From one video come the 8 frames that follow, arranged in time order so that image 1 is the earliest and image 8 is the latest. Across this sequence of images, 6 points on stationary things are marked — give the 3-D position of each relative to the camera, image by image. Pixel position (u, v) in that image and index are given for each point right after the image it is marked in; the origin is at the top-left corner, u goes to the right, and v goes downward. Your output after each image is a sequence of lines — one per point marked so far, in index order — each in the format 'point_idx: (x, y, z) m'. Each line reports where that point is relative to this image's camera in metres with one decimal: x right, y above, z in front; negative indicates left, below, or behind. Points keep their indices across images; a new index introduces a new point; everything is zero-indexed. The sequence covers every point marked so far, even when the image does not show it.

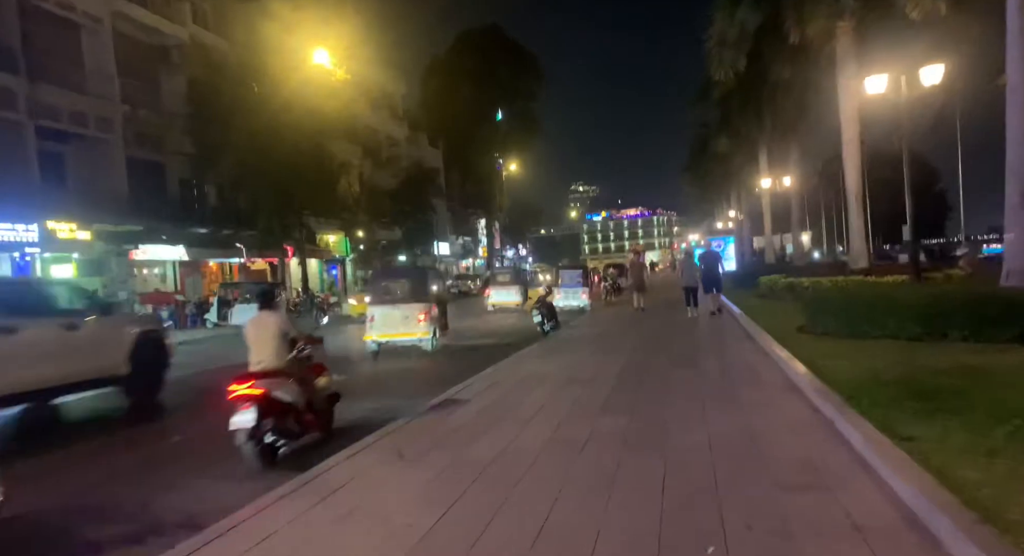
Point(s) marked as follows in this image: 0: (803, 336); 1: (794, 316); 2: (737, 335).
0: (+6.6, -1.3, +13.1) m
1: (+8.3, -1.1, +16.8) m
2: (+6.4, -1.6, +16.3) m
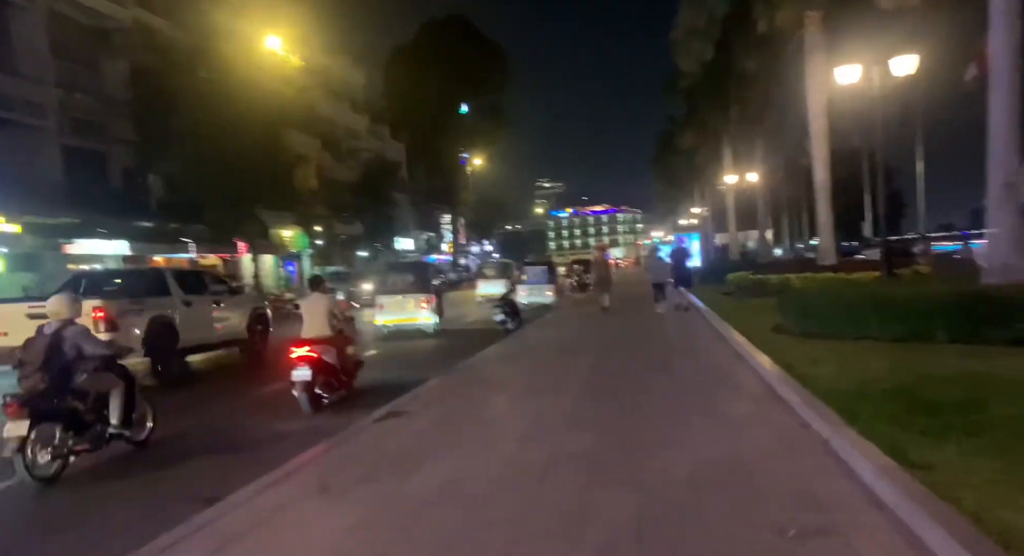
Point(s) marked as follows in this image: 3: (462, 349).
0: (+5.7, -1.2, +12.3) m
1: (+7.1, -1.0, +16.1) m
2: (+5.3, -1.5, +15.5) m
3: (-1.6, -2.2, +18.6) m
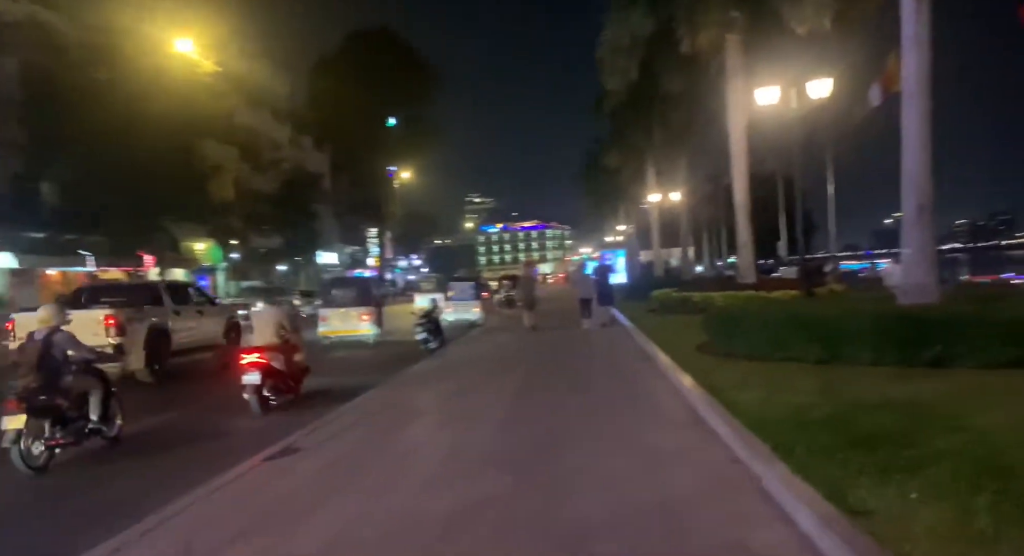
0: (+4.0, -1.6, +12.0) m
1: (+5.0, -1.5, +16.0) m
2: (+3.2, -2.0, +15.1) m
3: (-4.0, -2.7, +17.4) m
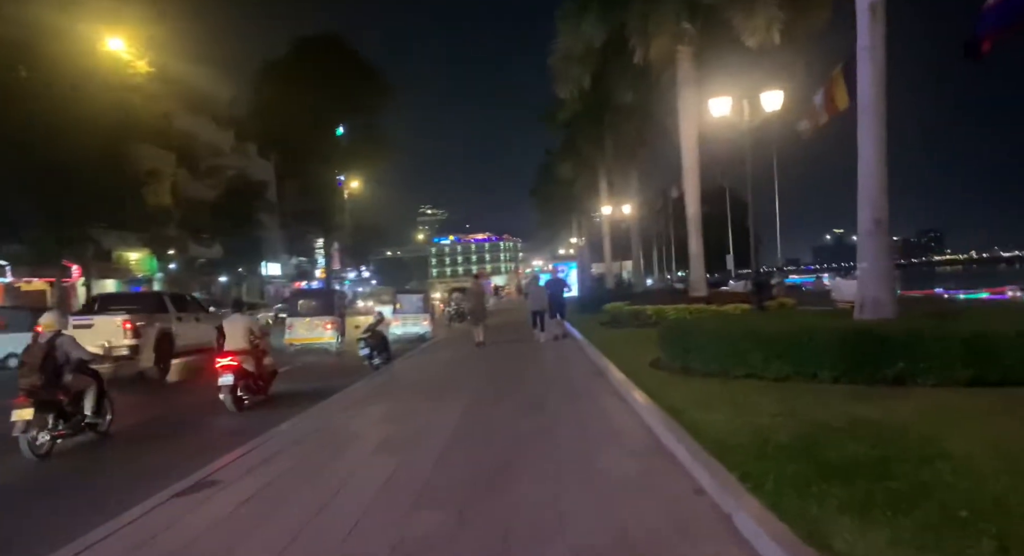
0: (+3.0, -1.9, +11.6) m
1: (+3.6, -1.9, +15.6) m
2: (+2.0, -2.3, +14.5) m
3: (-5.4, -3.0, +16.2) m
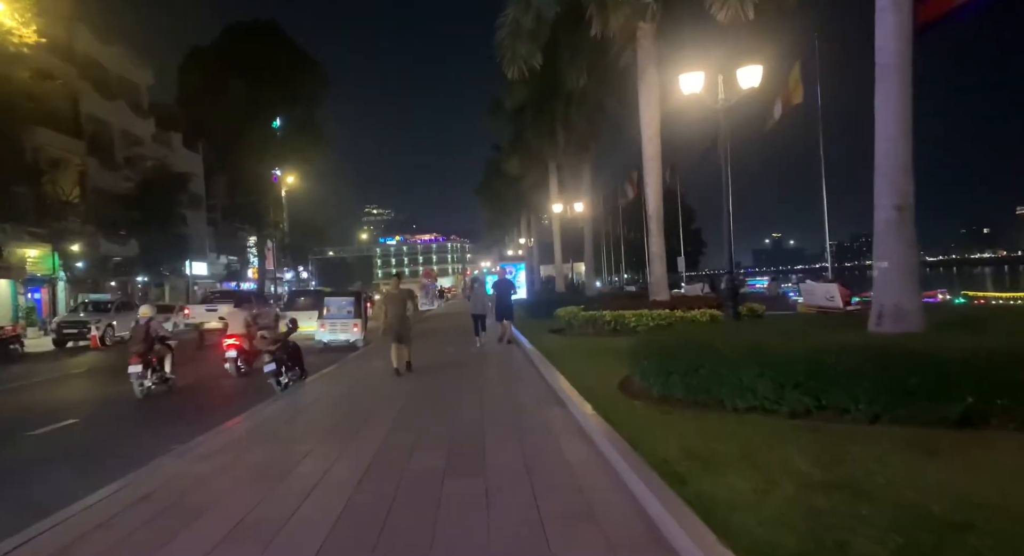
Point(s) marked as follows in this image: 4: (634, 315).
0: (+1.9, -1.9, +9.2) m
1: (+2.2, -1.9, +13.2) m
2: (+0.6, -2.3, +12.0) m
3: (-6.9, -3.0, +13.0) m
4: (+3.9, -1.1, +18.3) m
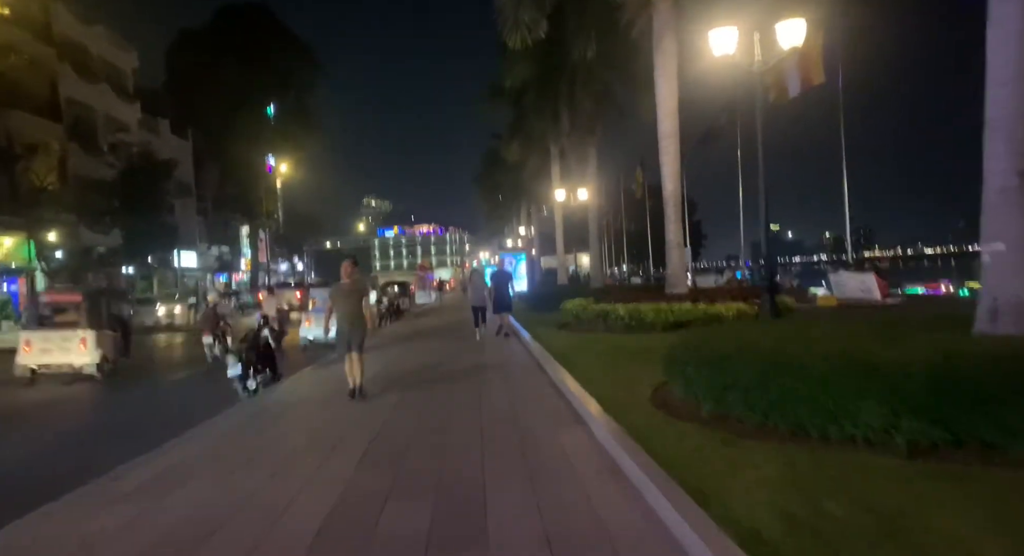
0: (+2.0, -1.7, +7.3) m
1: (+2.3, -1.7, +11.3) m
2: (+0.7, -2.1, +10.2) m
3: (-6.8, -2.8, +11.2) m
4: (+3.9, -0.9, +16.4) m
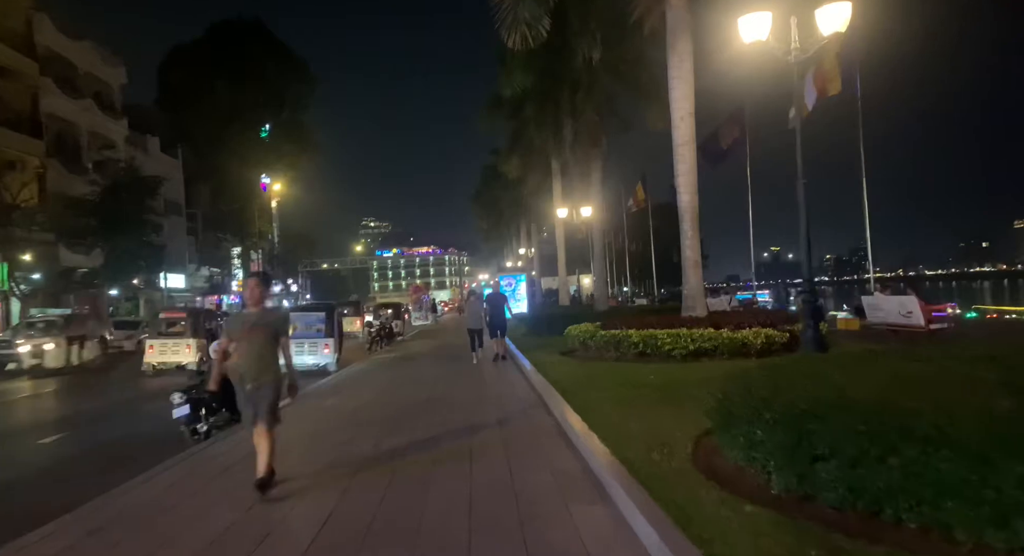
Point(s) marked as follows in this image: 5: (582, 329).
0: (+2.0, -2.0, +5.4) m
1: (+2.2, -2.1, +9.4) m
2: (+0.7, -2.4, +8.2) m
3: (-6.8, -3.2, +9.2) m
4: (+3.9, -1.4, +14.5) m
5: (+2.1, -1.6, +17.6) m
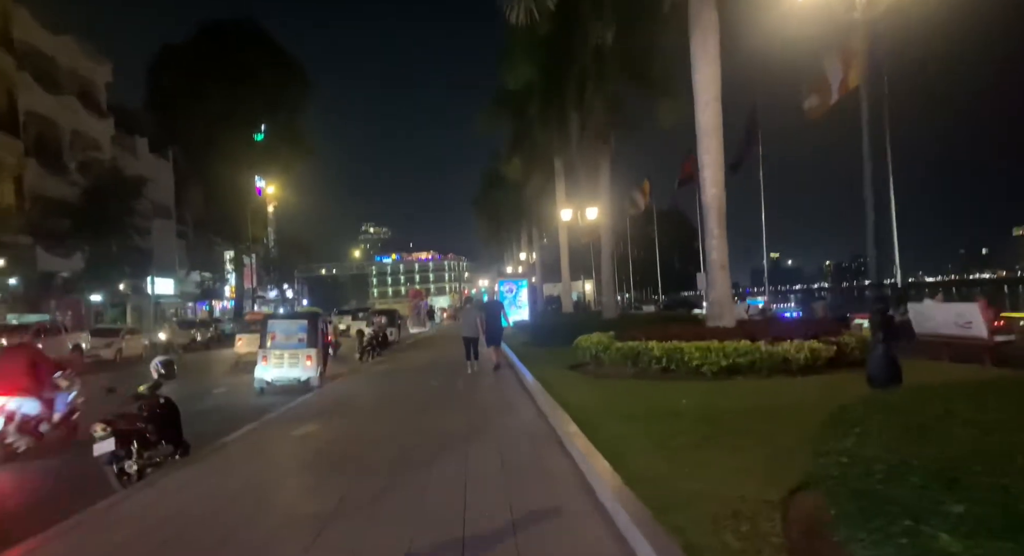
0: (+2.0, -2.0, +3.4) m
1: (+2.3, -2.1, +7.4) m
2: (+0.8, -2.5, +6.3) m
3: (-6.7, -3.2, +7.2) m
4: (+4.0, -1.5, +12.5) m
5: (+2.2, -1.7, +15.6) m
